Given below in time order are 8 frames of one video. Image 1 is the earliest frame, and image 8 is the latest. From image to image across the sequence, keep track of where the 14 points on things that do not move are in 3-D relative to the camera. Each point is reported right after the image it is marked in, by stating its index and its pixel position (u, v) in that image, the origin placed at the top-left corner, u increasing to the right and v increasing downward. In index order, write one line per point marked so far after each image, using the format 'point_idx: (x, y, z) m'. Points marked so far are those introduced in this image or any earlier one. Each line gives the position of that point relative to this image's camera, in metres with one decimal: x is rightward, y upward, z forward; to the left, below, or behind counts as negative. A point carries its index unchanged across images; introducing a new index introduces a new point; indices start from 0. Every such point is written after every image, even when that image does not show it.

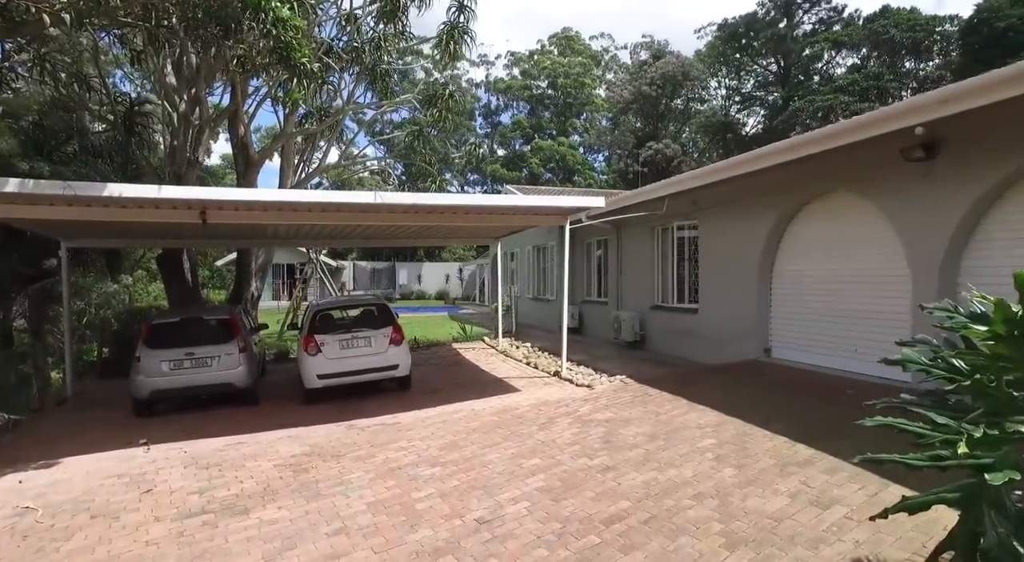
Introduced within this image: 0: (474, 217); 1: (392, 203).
0: (-0.6, +1.1, +8.9) m
1: (-1.6, +1.1, +7.5) m
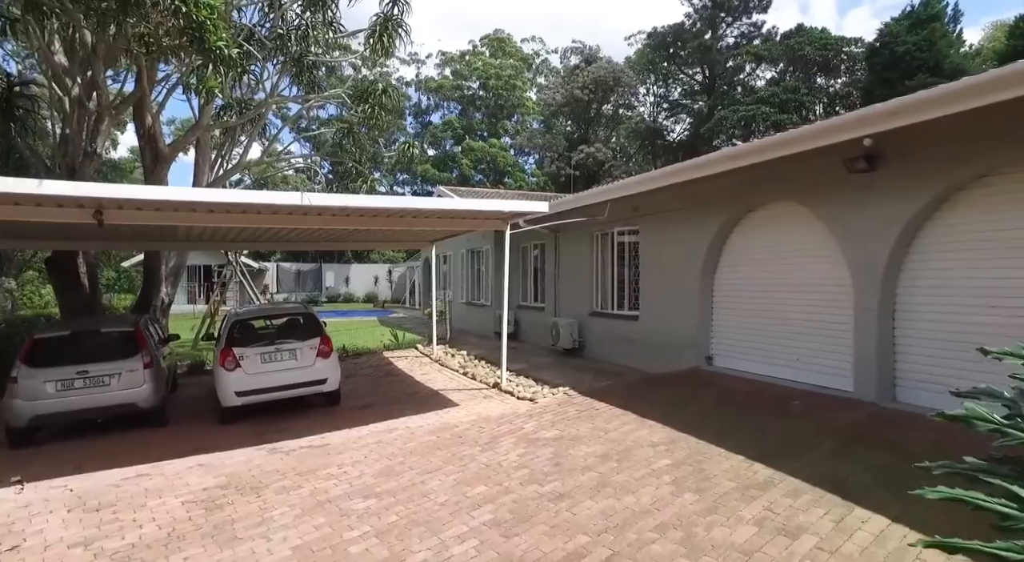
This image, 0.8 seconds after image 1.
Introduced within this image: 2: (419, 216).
0: (-1.6, +1.0, +8.4) m
1: (-2.4, +1.0, +6.8) m
2: (-1.3, +1.0, +8.1) m
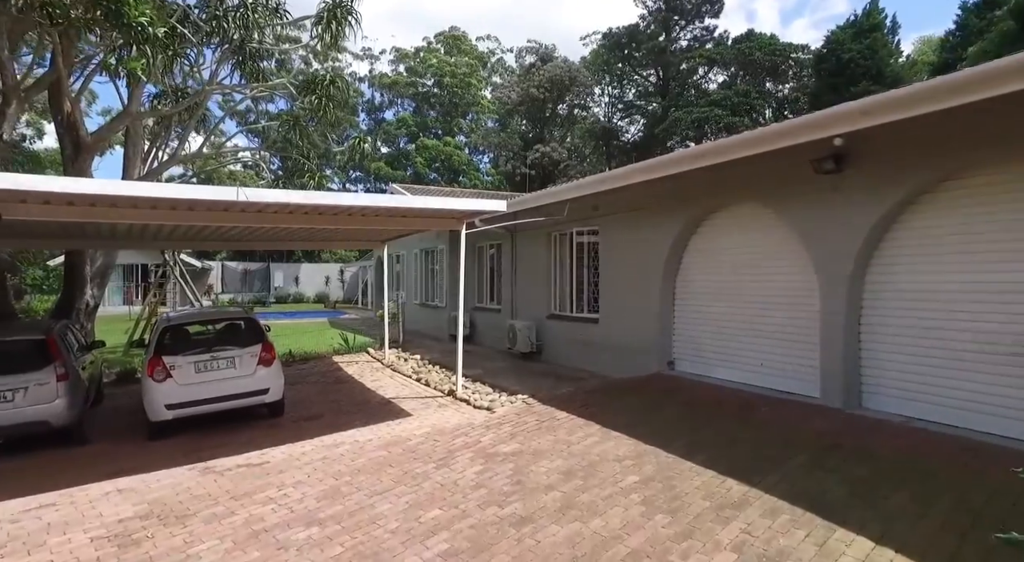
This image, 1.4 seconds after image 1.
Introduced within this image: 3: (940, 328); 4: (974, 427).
0: (-2.2, +0.9, +7.9) m
1: (-3.0, +1.0, +6.2) m
2: (-2.0, +1.0, +7.6) m
3: (+3.5, -0.4, +4.4) m
4: (+3.7, -1.1, +4.2) m
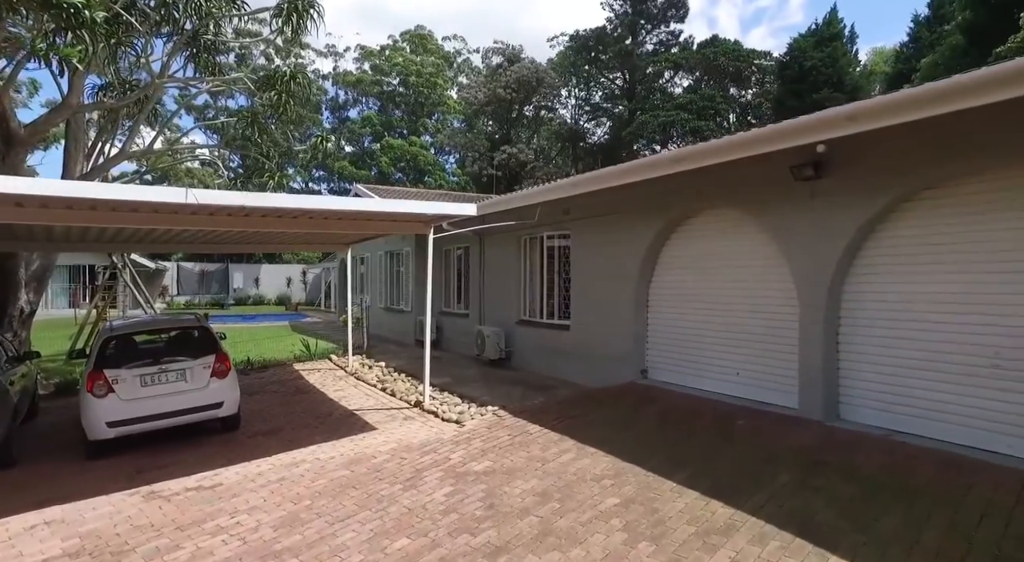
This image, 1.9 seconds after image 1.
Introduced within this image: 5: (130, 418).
0: (-2.7, +0.8, +7.5) m
1: (-3.3, +0.9, +5.8) m
2: (-2.4, +0.9, +7.2) m
3: (+3.3, -0.5, +4.3) m
4: (+3.5, -1.2, +4.2) m
5: (-4.8, -1.7, +6.6) m
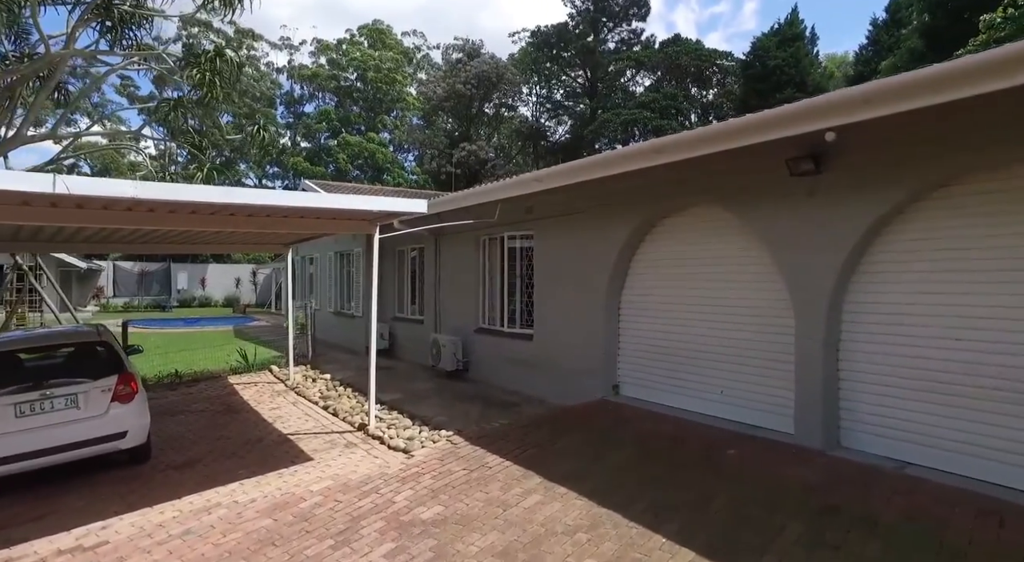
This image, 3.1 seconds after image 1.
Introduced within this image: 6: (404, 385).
0: (-3.2, +0.8, +6.5) m
1: (-3.7, +0.8, +4.7) m
2: (-2.9, +0.8, +6.2) m
3: (+3.0, -0.5, +3.8) m
4: (+3.2, -1.3, +3.7) m
5: (-5.3, -1.8, +5.5) m
6: (-1.8, -1.8, +8.9) m
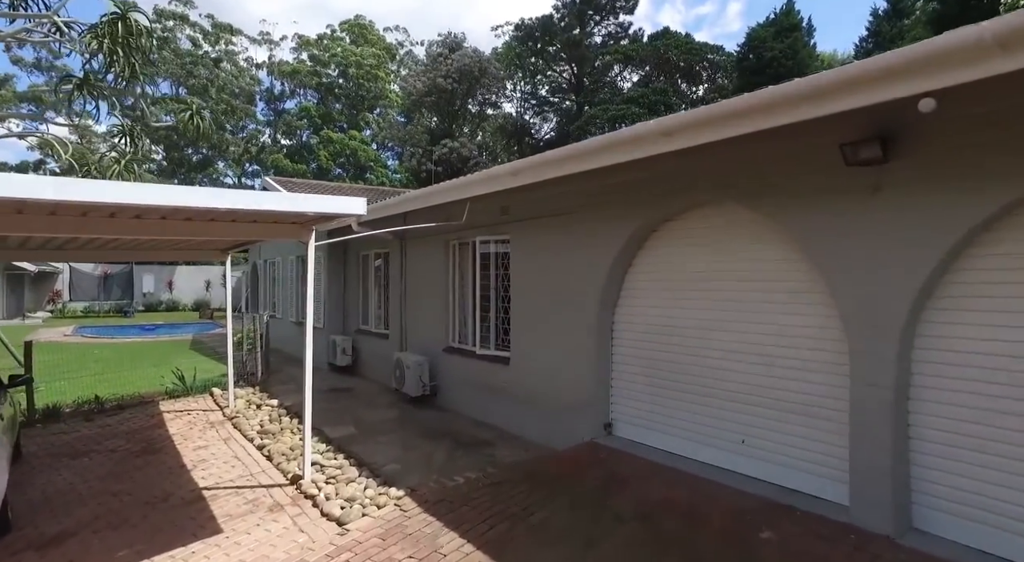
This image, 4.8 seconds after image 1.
0: (-3.5, +0.6, +5.2) m
1: (-4.0, +0.6, +3.4) m
2: (-3.2, +0.6, +5.0) m
3: (+2.8, -0.7, +2.6) m
4: (+3.0, -1.5, +2.6) m
5: (-5.6, -2.0, +4.2) m
6: (-2.2, -1.9, +7.7) m
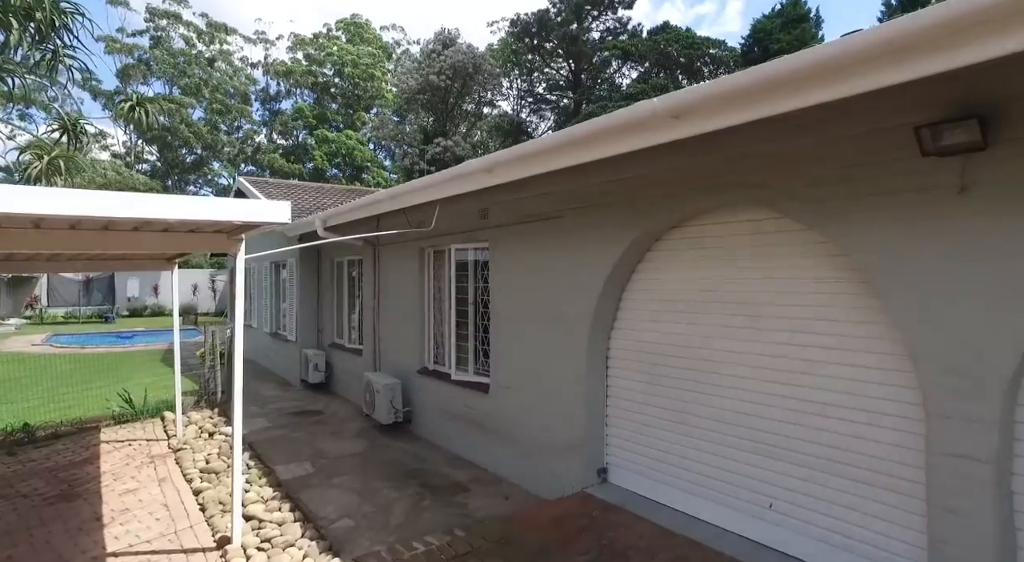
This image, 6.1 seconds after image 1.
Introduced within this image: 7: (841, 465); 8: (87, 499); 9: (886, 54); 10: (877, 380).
0: (-3.7, +0.4, +4.3) m
1: (-4.2, +0.4, +2.5) m
2: (-3.4, +0.4, +4.0) m
3: (+2.6, -0.9, +1.7) m
4: (+2.8, -1.6, +1.6) m
5: (-5.8, -2.2, +3.2) m
6: (-2.4, -2.1, +6.8) m
7: (+1.8, -1.0, +2.9) m
8: (-4.4, -2.4, +5.6) m
9: (+1.3, +0.8, +1.7) m
10: (+2.0, -0.5, +2.8) m
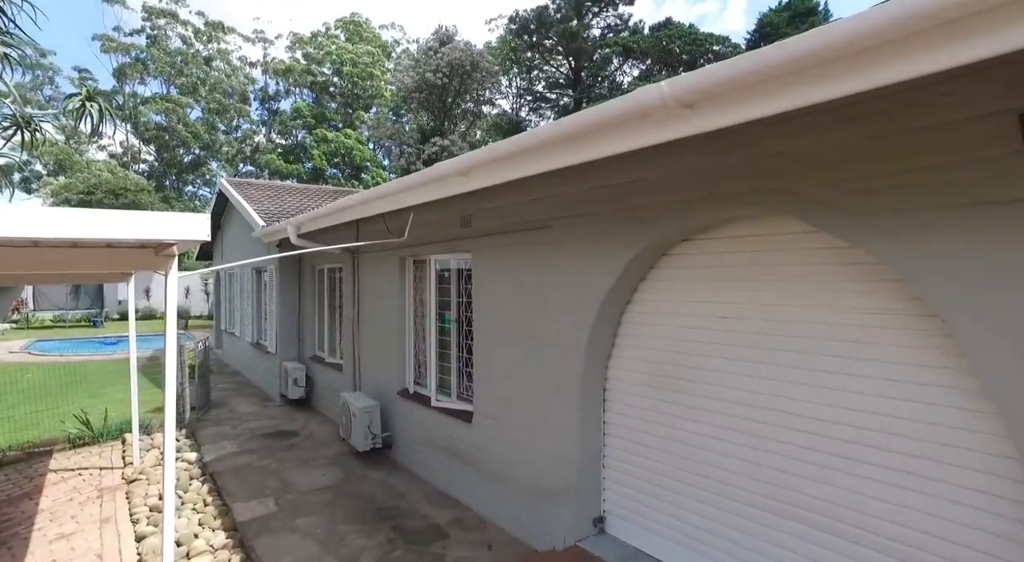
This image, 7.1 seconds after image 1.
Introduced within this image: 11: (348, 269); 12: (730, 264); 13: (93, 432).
0: (-3.9, +0.3, +3.6) m
1: (-4.3, +0.3, +1.9) m
2: (-3.6, +0.3, +3.4) m
3: (+2.4, -1.0, +1.1) m
4: (+2.6, -1.8, +1.0) m
5: (-5.9, -2.3, +2.6) m
6: (-2.5, -2.2, +6.1) m
7: (+1.7, -1.2, +2.2) m
8: (-4.5, -2.5, +4.9) m
9: (+1.2, +0.6, +1.1) m
10: (+1.8, -0.7, +2.2) m
11: (-2.3, +0.1, +7.4) m
12: (+1.2, +0.1, +3.0) m
13: (-6.2, -2.2, +8.0) m
